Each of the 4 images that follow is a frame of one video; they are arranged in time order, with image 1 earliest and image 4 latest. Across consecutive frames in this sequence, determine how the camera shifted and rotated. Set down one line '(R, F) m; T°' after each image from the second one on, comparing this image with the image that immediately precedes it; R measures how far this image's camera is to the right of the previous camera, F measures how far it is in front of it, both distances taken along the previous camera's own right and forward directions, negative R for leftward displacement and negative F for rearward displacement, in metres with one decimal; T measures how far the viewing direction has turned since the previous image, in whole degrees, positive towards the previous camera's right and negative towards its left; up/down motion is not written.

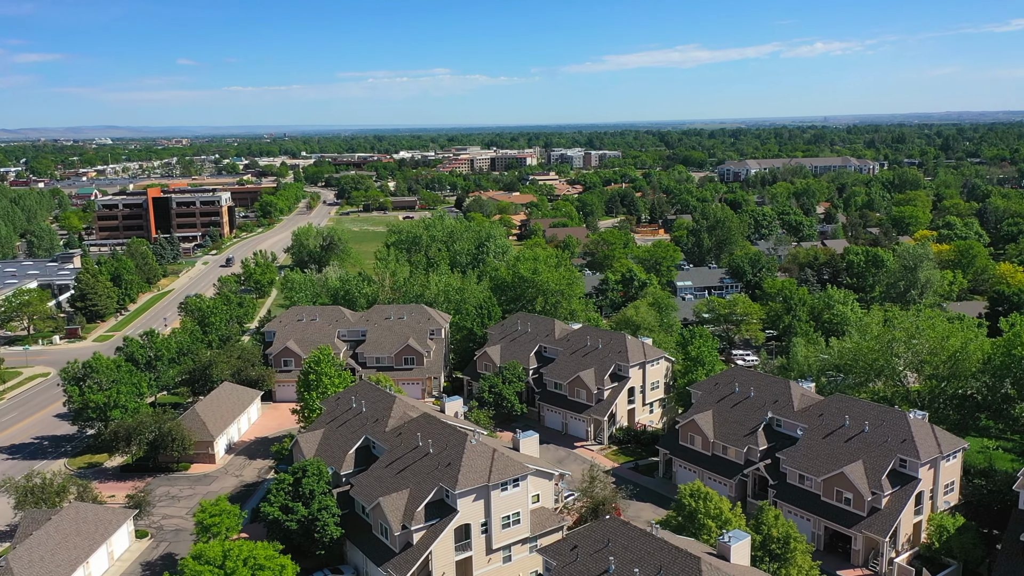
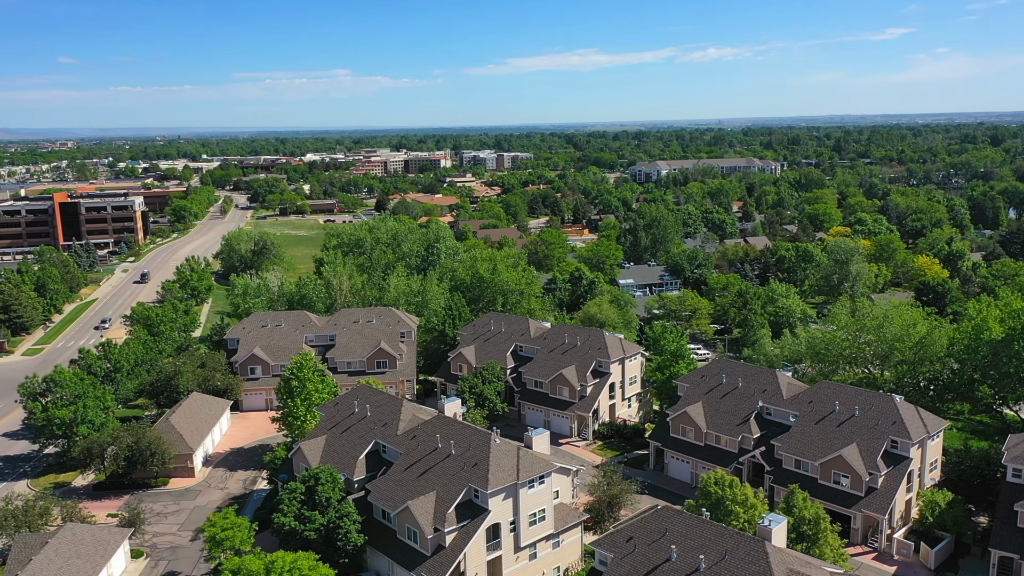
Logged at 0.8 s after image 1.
(-4.4, +0.2) m; +7°
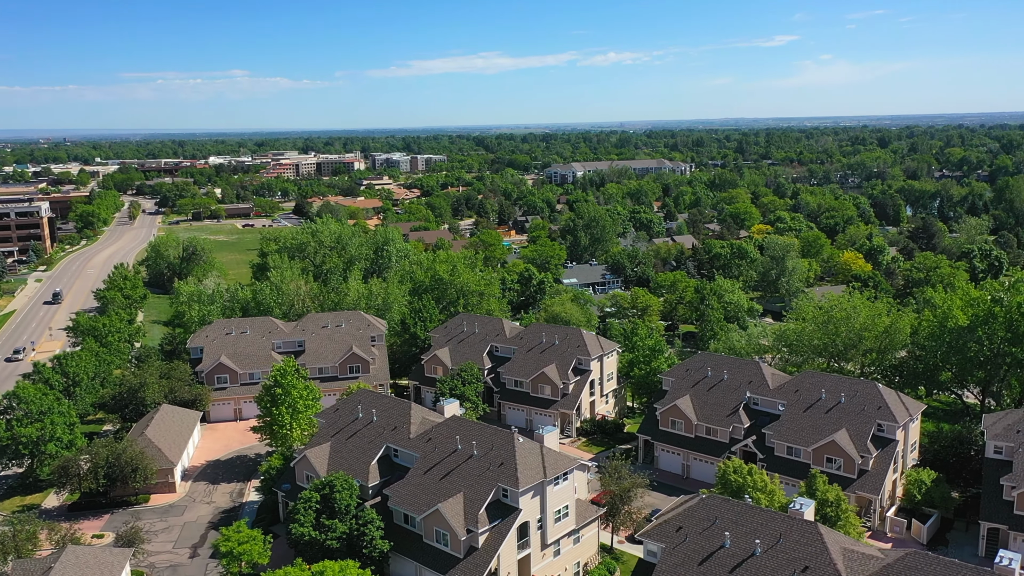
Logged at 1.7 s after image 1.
(-4.3, +0.2) m; +6°
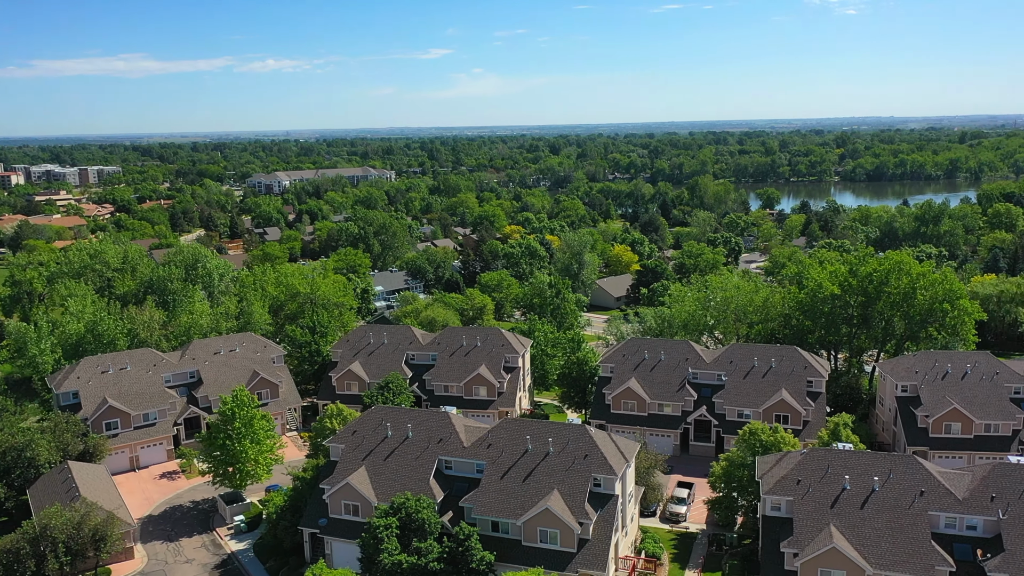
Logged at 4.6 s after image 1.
(-14.5, +2.5) m; +22°
